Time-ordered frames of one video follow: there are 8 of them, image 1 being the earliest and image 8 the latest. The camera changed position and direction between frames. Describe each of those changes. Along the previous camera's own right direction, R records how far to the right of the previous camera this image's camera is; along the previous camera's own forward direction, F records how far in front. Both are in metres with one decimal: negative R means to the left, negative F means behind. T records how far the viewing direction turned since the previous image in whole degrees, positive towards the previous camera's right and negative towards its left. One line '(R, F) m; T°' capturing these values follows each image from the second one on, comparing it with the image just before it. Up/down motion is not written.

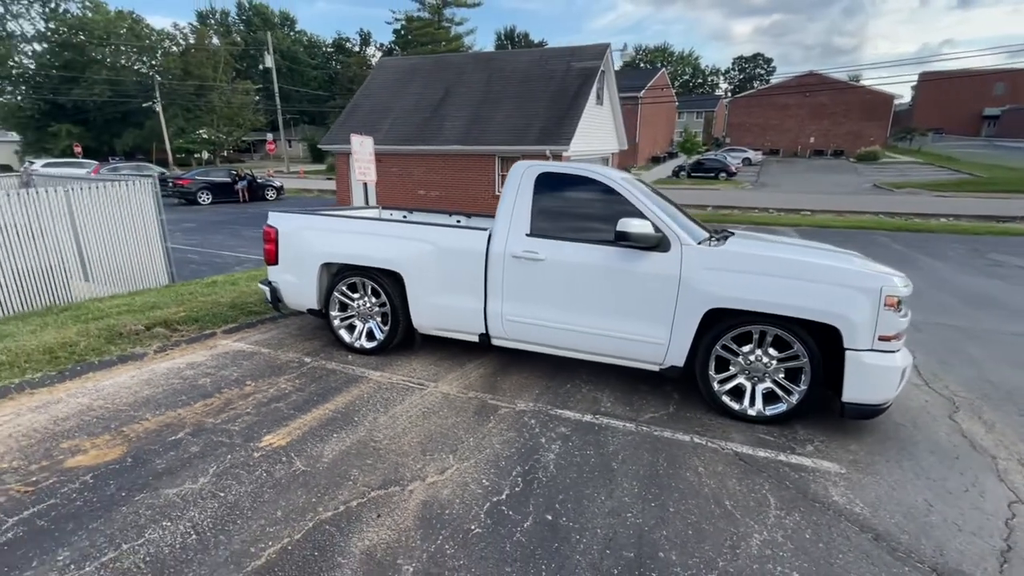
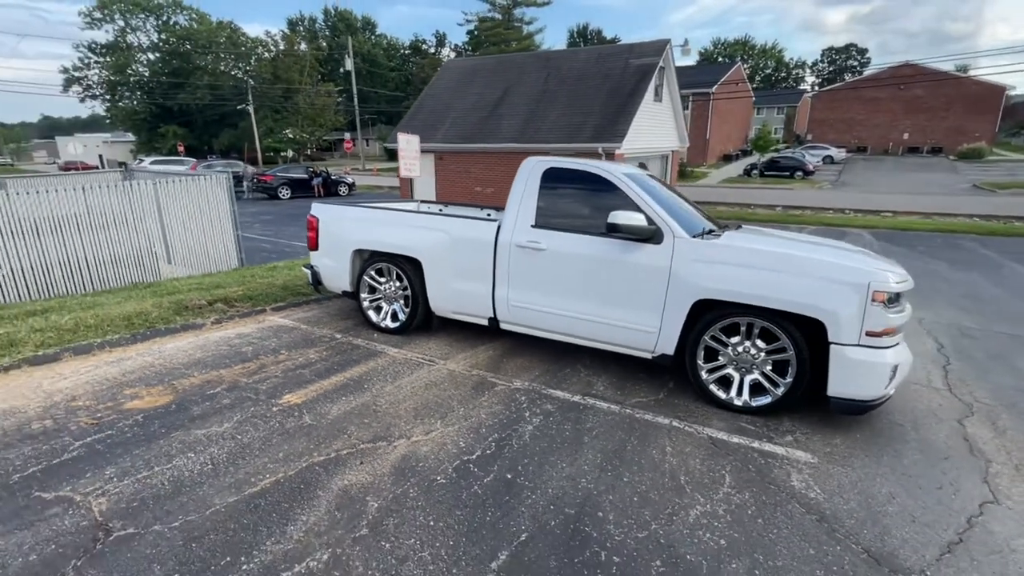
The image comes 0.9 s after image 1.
(+0.5, -0.3) m; -7°
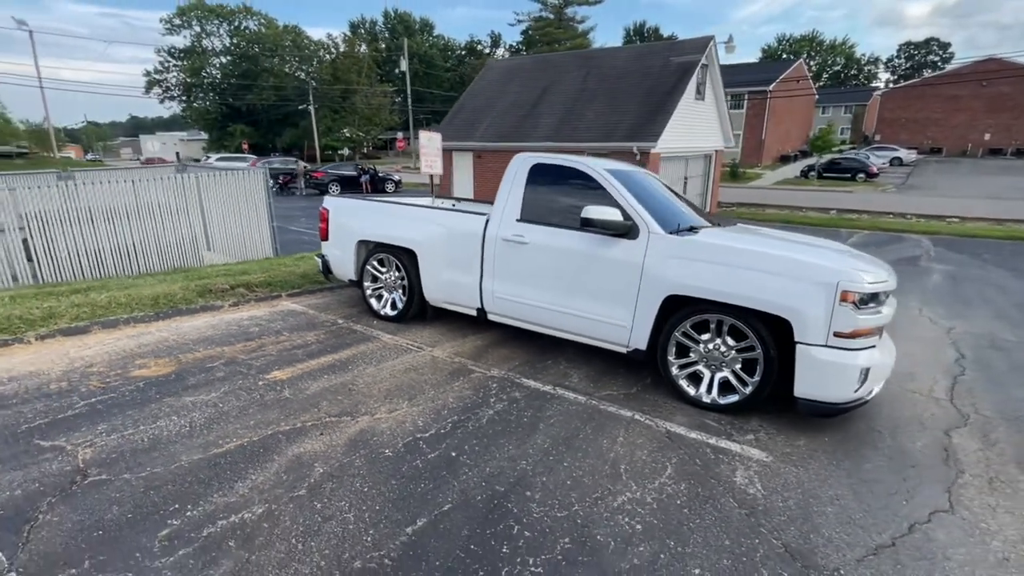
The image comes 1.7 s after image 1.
(+0.6, -0.1) m; -6°
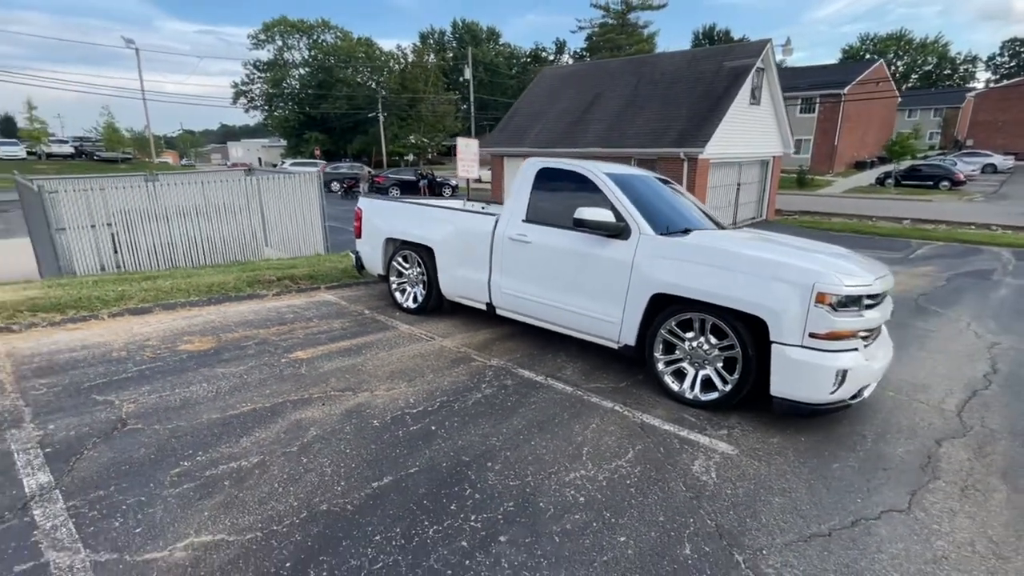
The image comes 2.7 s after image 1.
(+0.5, -0.3) m; -7°
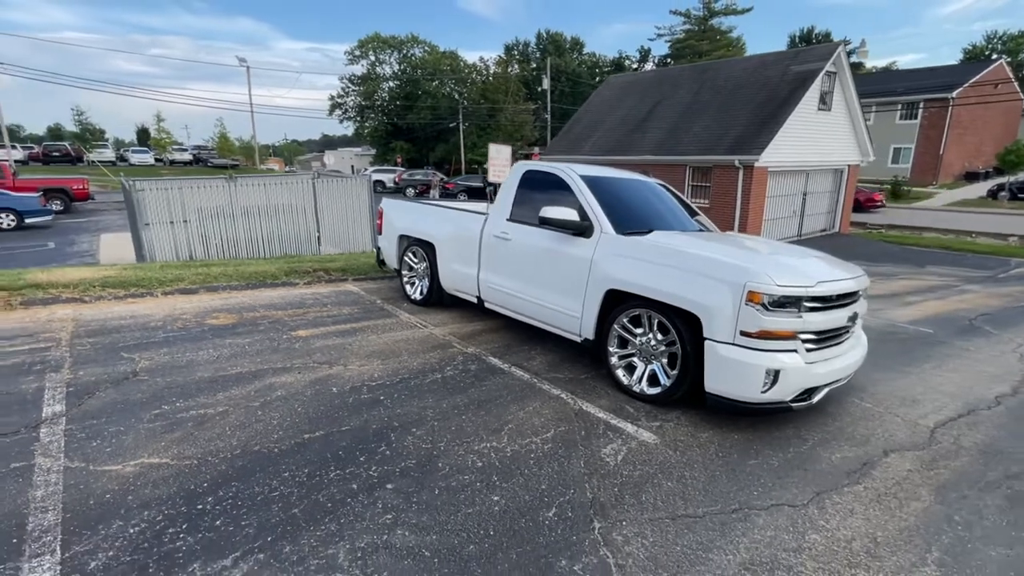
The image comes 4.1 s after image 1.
(+0.9, -0.2) m; -9°
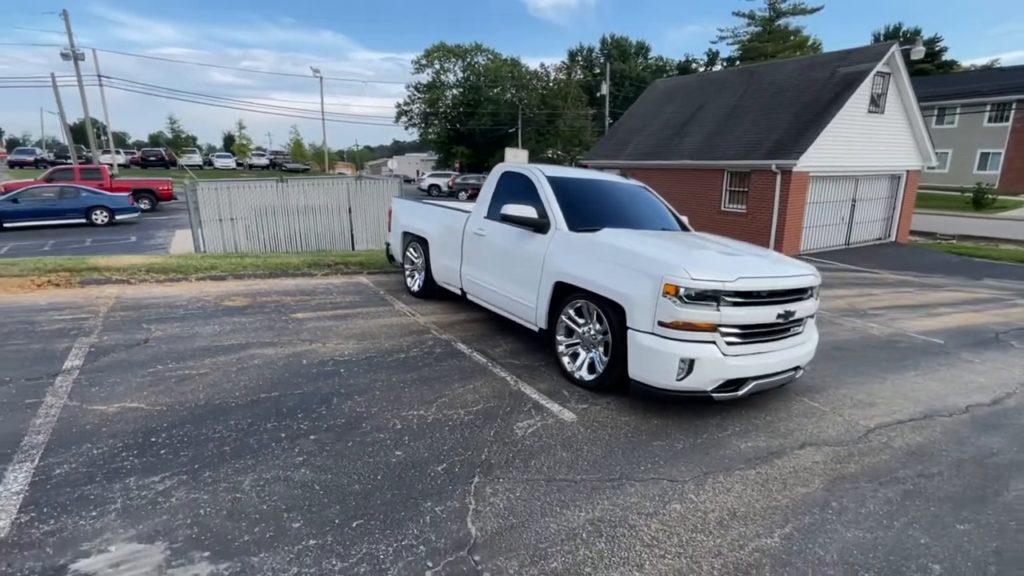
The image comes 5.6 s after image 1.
(+0.9, -0.3) m; -7°
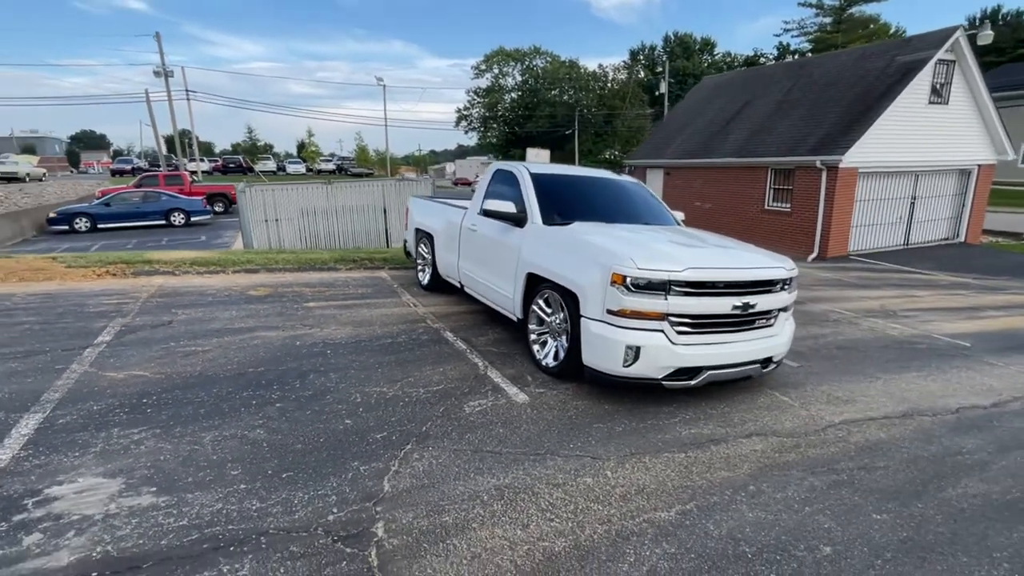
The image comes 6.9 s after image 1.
(+0.8, -0.2) m; -7°
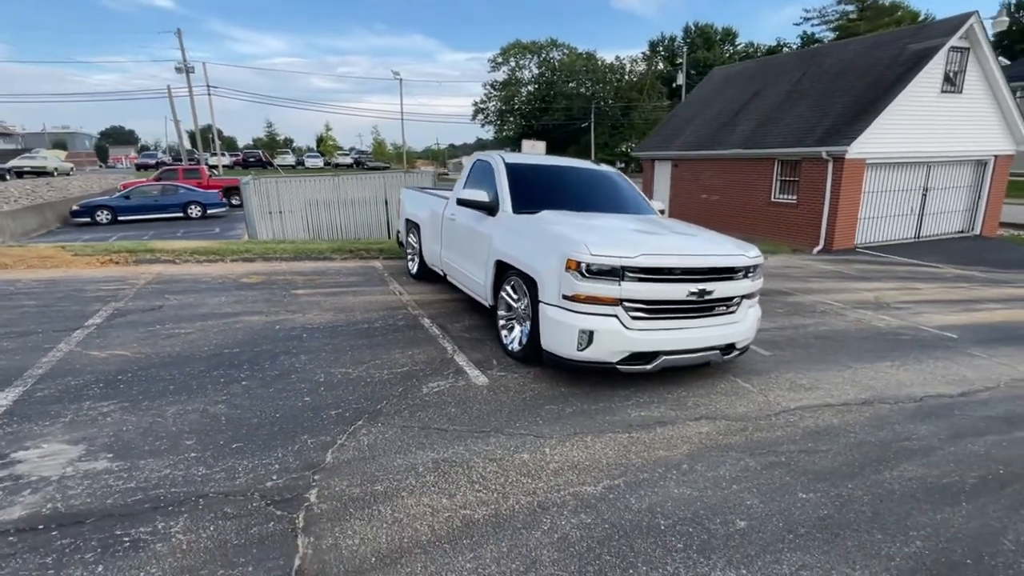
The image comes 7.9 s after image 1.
(+0.4, -0.1) m; -2°
